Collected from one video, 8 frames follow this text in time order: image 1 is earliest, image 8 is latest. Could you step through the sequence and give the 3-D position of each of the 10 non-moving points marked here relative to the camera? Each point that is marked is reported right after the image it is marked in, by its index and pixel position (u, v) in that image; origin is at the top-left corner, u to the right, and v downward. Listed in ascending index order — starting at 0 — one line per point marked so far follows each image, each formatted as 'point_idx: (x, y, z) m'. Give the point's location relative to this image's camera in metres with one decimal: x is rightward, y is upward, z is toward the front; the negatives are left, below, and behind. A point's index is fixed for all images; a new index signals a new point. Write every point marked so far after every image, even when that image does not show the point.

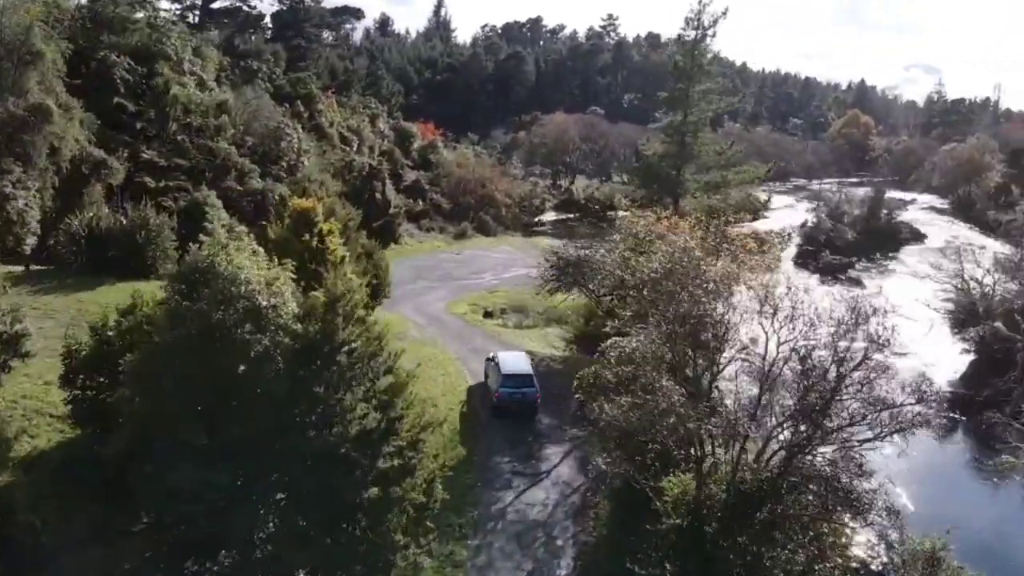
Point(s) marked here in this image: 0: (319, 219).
0: (-5.1, +1.8, +19.6) m
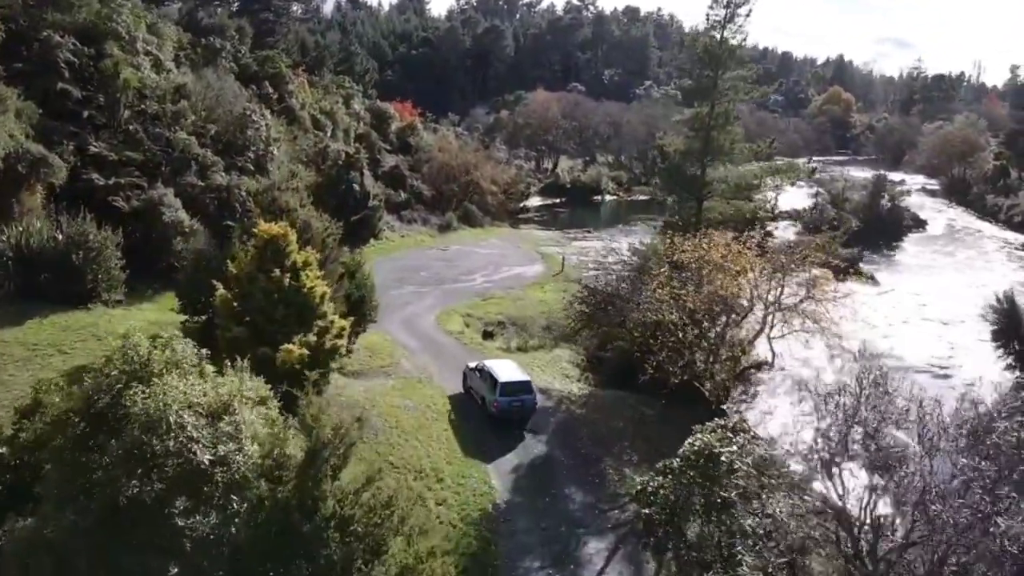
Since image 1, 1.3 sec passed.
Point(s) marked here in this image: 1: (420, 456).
0: (-4.7, +0.9, +15.8) m
1: (-2.0, -3.6, +16.2) m
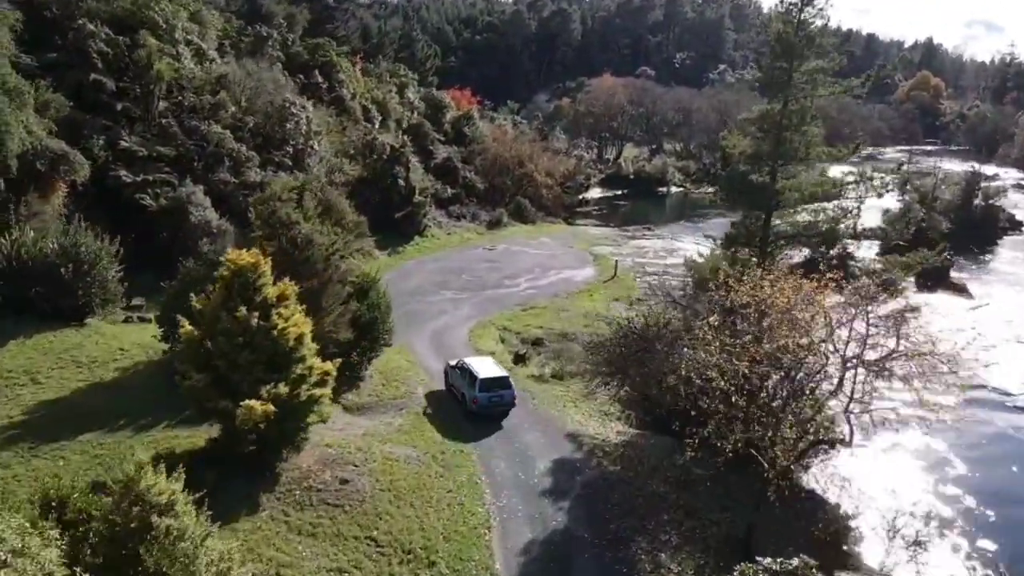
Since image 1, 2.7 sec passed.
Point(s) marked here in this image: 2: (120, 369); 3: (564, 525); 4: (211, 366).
0: (-4.4, +0.1, +13.4) m
1: (-1.8, -4.4, +13.6) m
2: (-9.8, -2.2, +18.4) m
3: (+1.0, -4.6, +14.6) m
4: (-5.2, -1.4, +13.0) m
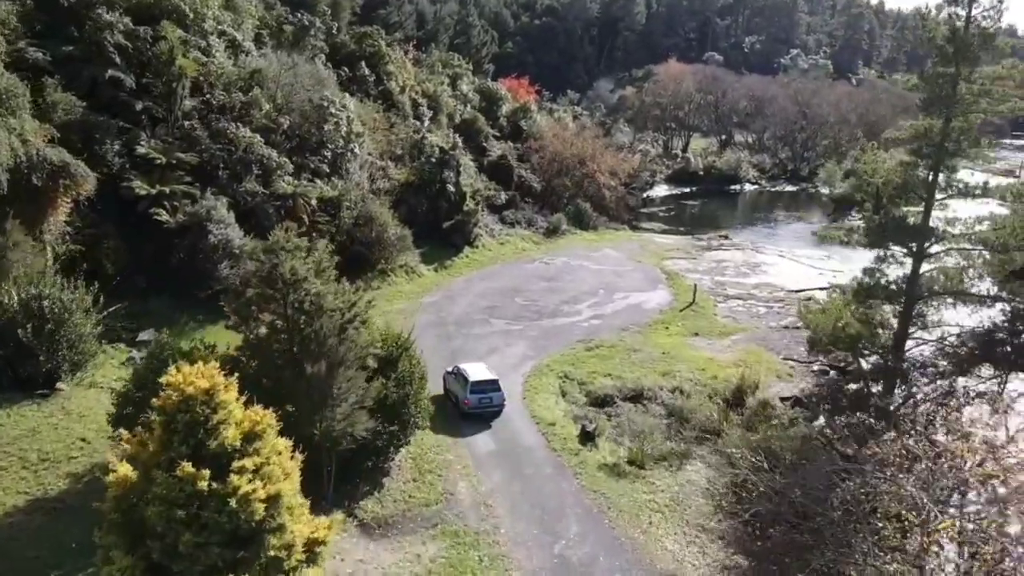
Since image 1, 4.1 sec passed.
0: (-3.4, -1.5, +8.9) m
1: (-0.9, -6.0, +9.1) m
2: (-8.4, -3.6, +14.4) m
3: (+2.0, -6.3, +9.8) m
4: (-4.3, -3.0, +8.7) m
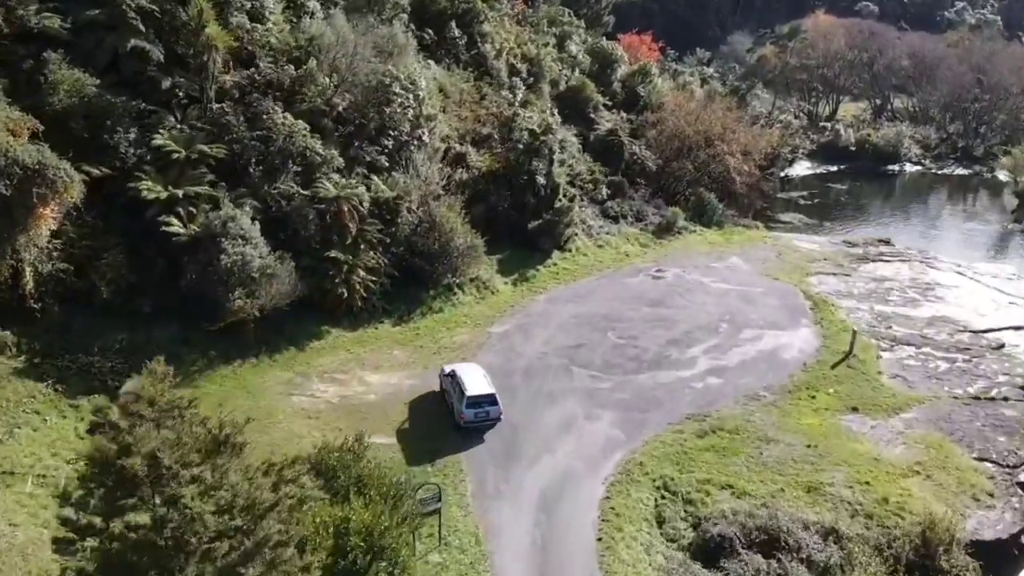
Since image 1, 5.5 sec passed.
0: (-3.9, -4.0, +2.7) m
1: (-1.6, -8.6, +2.7) m
2: (-8.1, -5.5, +8.9) m
3: (+1.4, -9.0, +3.1) m
4: (-4.9, -5.4, +2.7) m
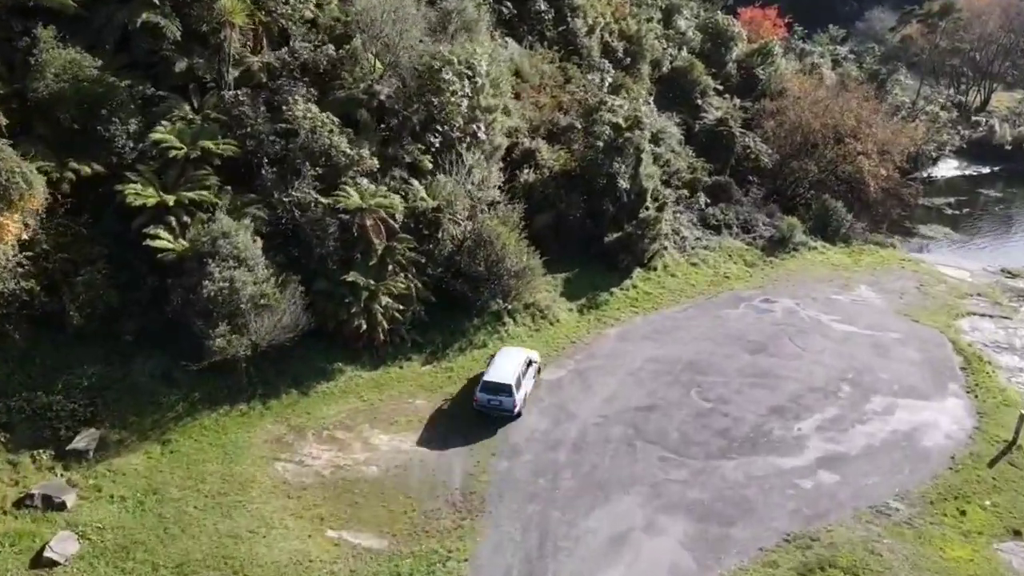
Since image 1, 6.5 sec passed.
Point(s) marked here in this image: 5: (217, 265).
0: (-5.7, -5.5, -1.6) m
1: (-3.6, -10.3, -1.7) m
2: (-9.1, -6.6, +5.2) m
3: (-0.7, -10.9, -1.8) m
4: (-6.7, -6.9, -1.4) m
5: (-7.2, +0.6, +18.2) m
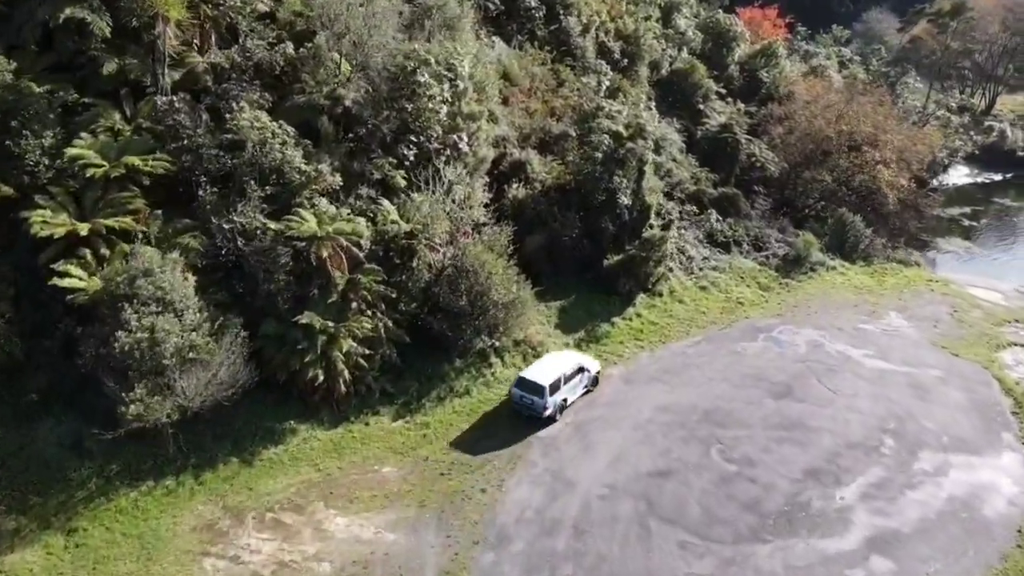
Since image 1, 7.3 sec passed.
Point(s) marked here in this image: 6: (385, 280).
0: (-5.7, -6.5, -4.9) m
1: (-3.6, -11.2, -5.0) m
2: (-9.2, -7.6, +1.9) m
3: (-0.7, -11.7, -5.1) m
4: (-6.7, -7.9, -4.8) m
5: (-7.5, -0.4, +14.9) m
6: (-3.2, +0.2, +19.0) m
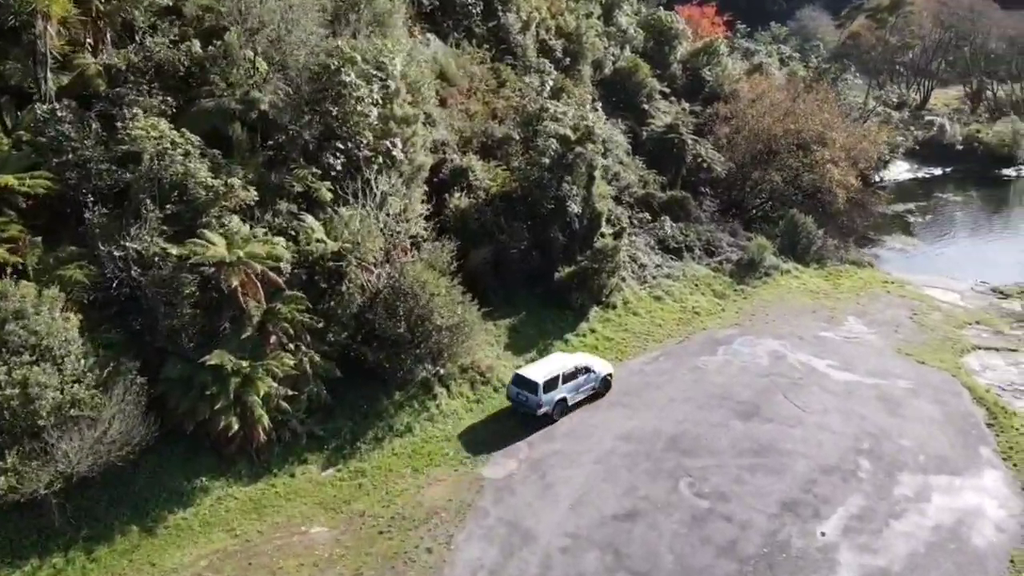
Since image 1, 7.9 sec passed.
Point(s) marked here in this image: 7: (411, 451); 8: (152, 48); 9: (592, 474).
0: (-5.0, -7.1, -7.3) m
1: (-2.8, -11.8, -7.2) m
2: (-8.9, -8.4, -0.7) m
3: (+0.2, -12.3, -7.0) m
4: (-6.0, -8.6, -7.2) m
5: (-8.4, -1.2, +12.4) m
6: (-4.5, -0.4, +16.8) m
7: (-2.3, -3.6, +16.6) m
8: (-8.8, +5.8, +17.9) m
9: (+1.8, -4.2, +16.4) m
